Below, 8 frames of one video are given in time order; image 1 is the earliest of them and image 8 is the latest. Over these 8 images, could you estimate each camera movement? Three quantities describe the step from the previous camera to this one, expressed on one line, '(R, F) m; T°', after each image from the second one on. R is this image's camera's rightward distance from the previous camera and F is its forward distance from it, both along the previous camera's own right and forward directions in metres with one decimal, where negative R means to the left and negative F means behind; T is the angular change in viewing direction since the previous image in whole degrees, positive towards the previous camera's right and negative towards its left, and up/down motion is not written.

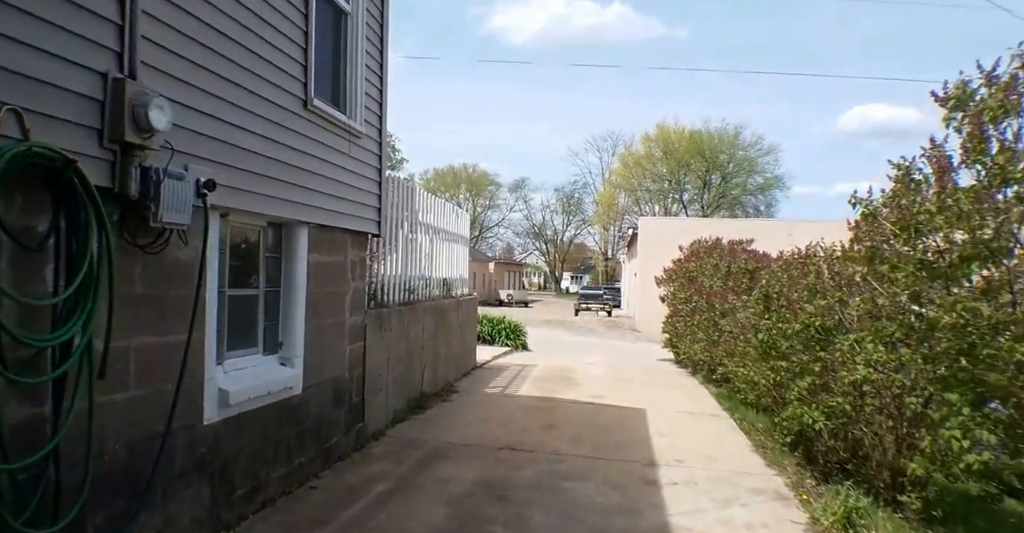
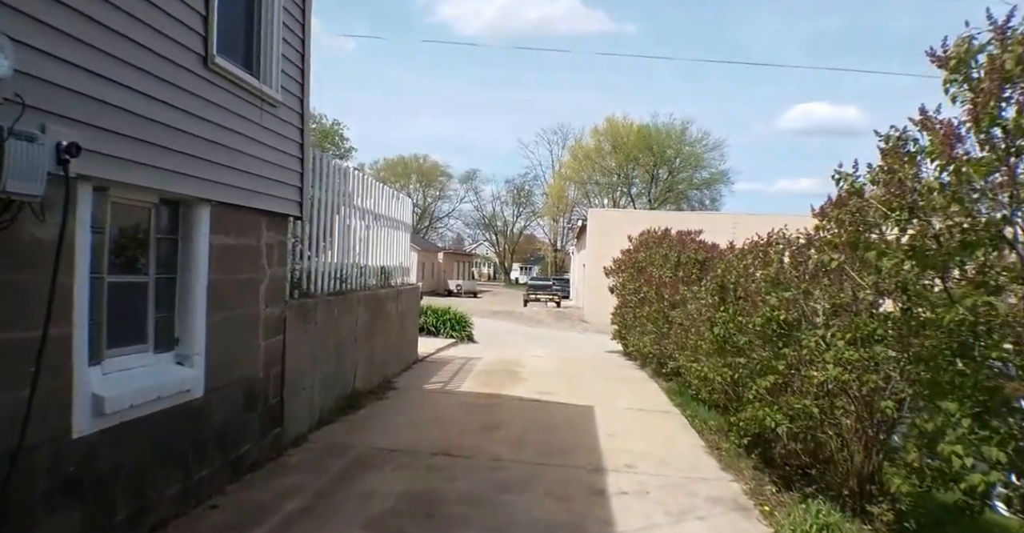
(+0.1, +0.6) m; +4°
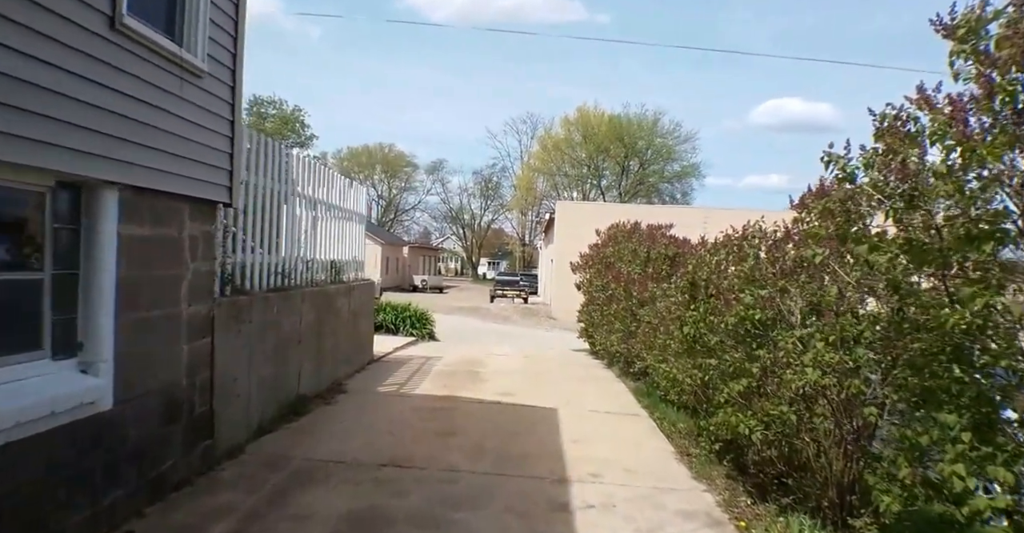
(+0.1, +0.4) m; +3°
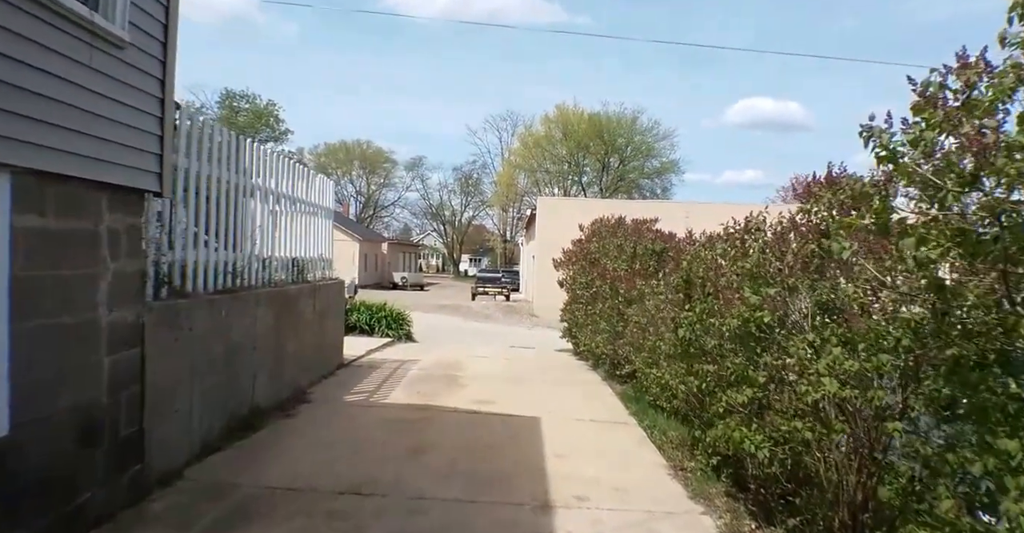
(0.0, +0.5) m; +2°
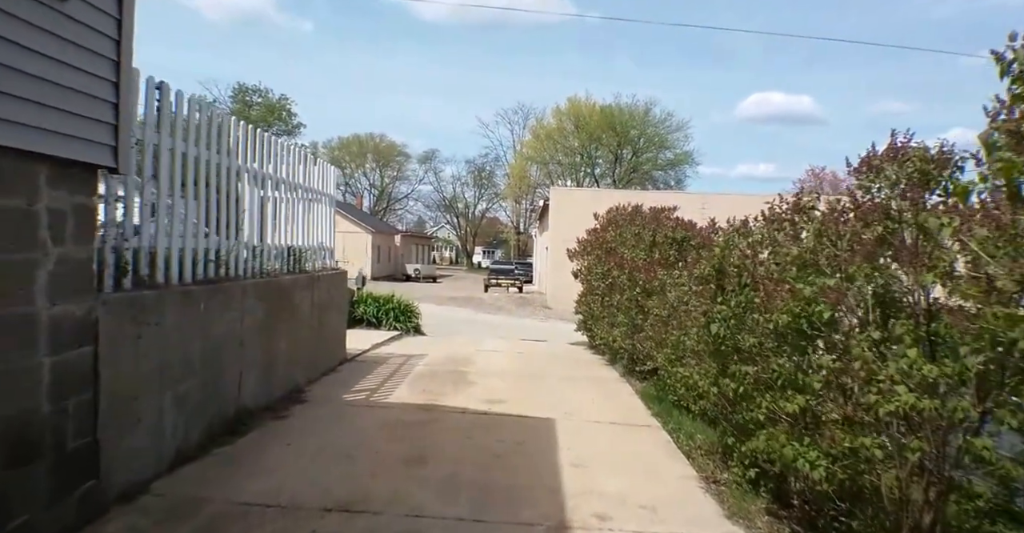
(0.0, +0.6) m; -1°
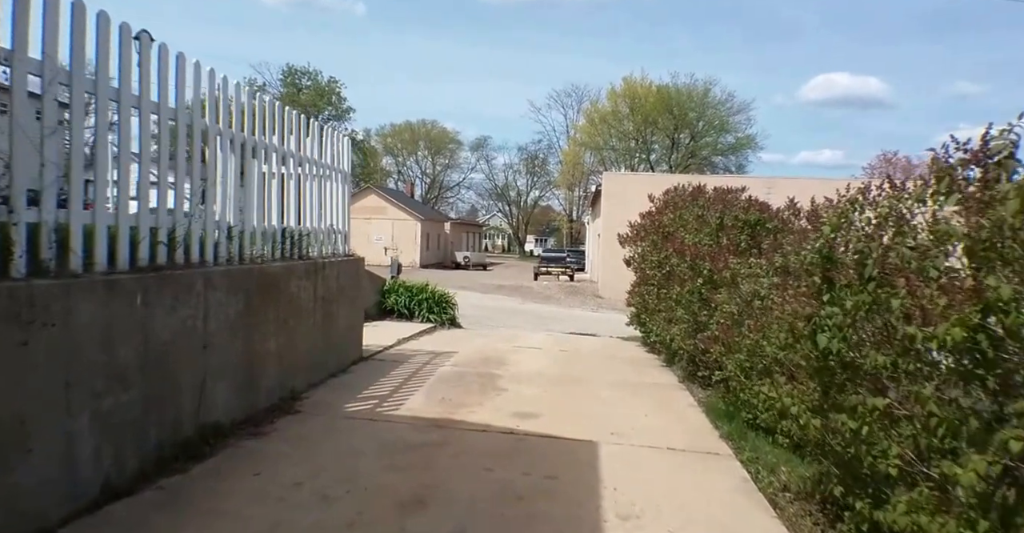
(+0.1, +1.2) m; -4°
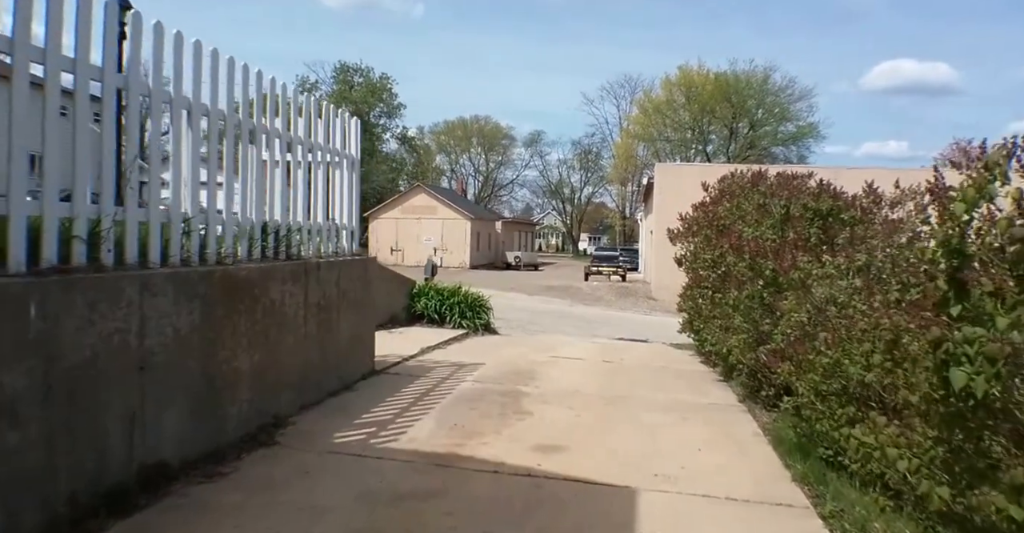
(+0.2, +1.0) m; -5°
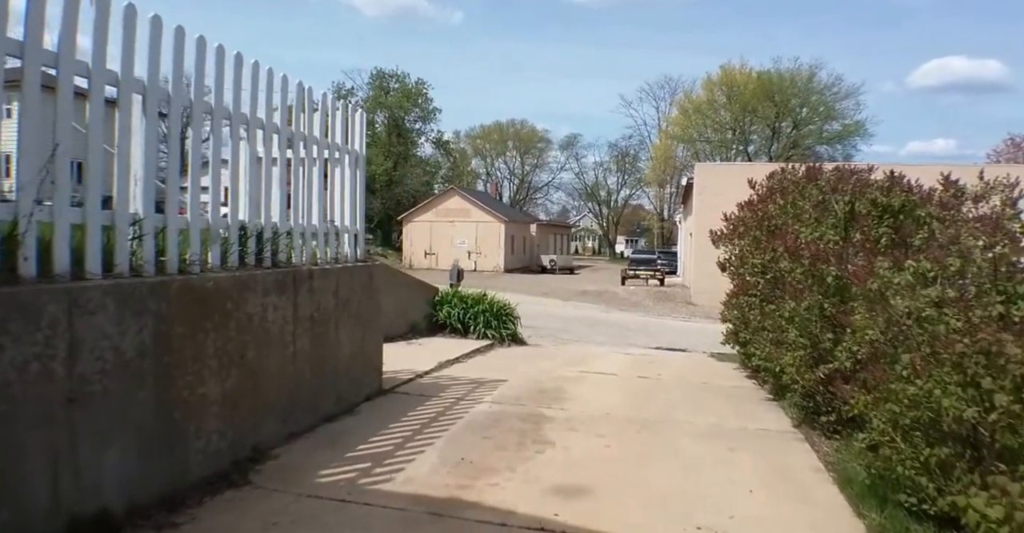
(+0.1, +0.7) m; -3°
